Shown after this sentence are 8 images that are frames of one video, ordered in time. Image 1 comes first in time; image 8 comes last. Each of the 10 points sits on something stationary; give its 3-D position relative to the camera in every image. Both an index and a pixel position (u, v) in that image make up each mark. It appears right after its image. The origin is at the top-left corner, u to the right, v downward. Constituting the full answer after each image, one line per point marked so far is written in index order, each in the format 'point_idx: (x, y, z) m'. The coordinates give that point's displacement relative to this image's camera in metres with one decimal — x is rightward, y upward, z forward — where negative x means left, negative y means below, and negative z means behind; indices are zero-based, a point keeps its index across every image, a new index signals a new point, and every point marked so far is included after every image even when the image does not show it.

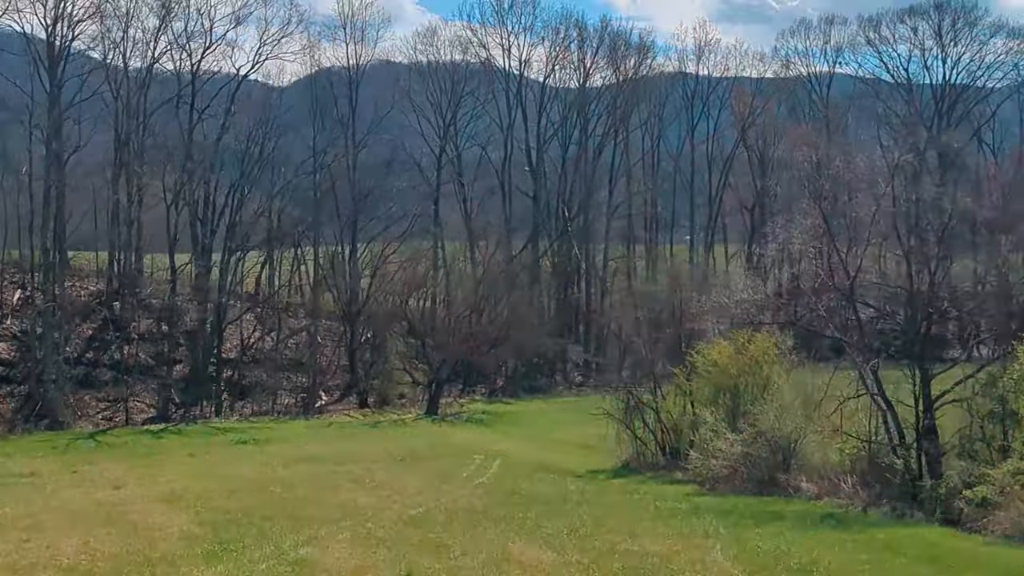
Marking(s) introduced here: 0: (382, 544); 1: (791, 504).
0: (-1.2, -2.3, +16.5) m
1: (+3.0, -2.3, +19.8) m
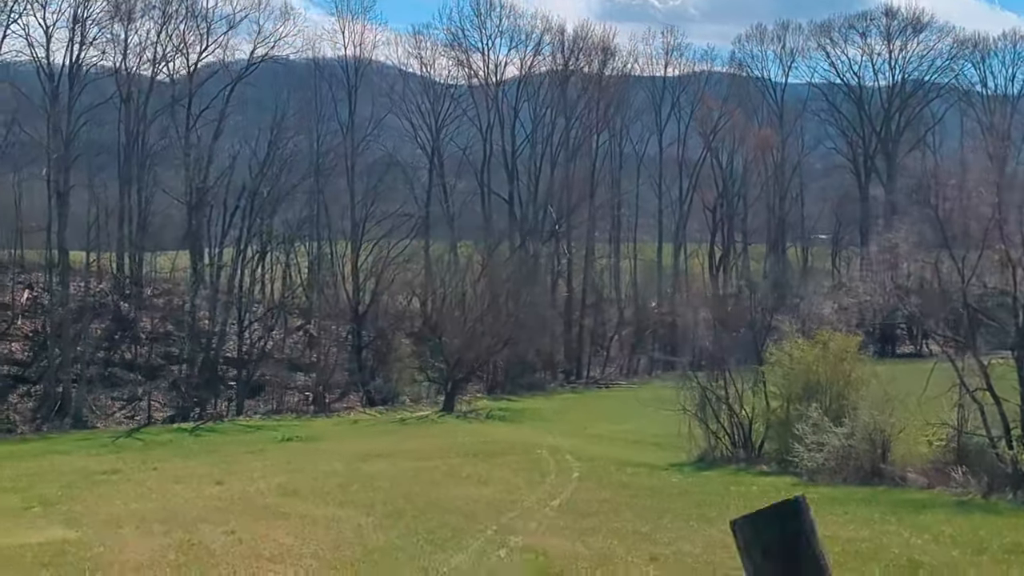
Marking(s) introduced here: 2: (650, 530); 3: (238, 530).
0: (+0.6, -2.4, +17.6) m
1: (+4.6, -2.4, +21.2) m
2: (+1.3, -2.3, +17.6) m
3: (-2.8, -2.5, +19.0) m
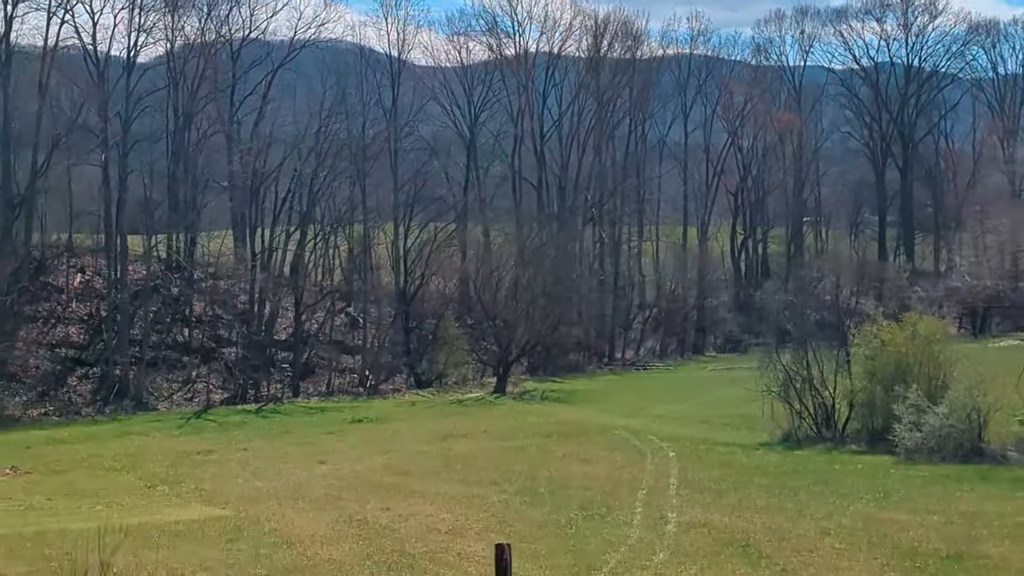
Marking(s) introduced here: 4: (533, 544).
0: (+2.2, -2.2, +18.4) m
1: (+6.1, -2.2, +22.0) m
2: (+2.8, -2.2, +18.3) m
3: (-1.3, -2.3, +19.7) m
4: (+0.2, -2.2, +15.7) m
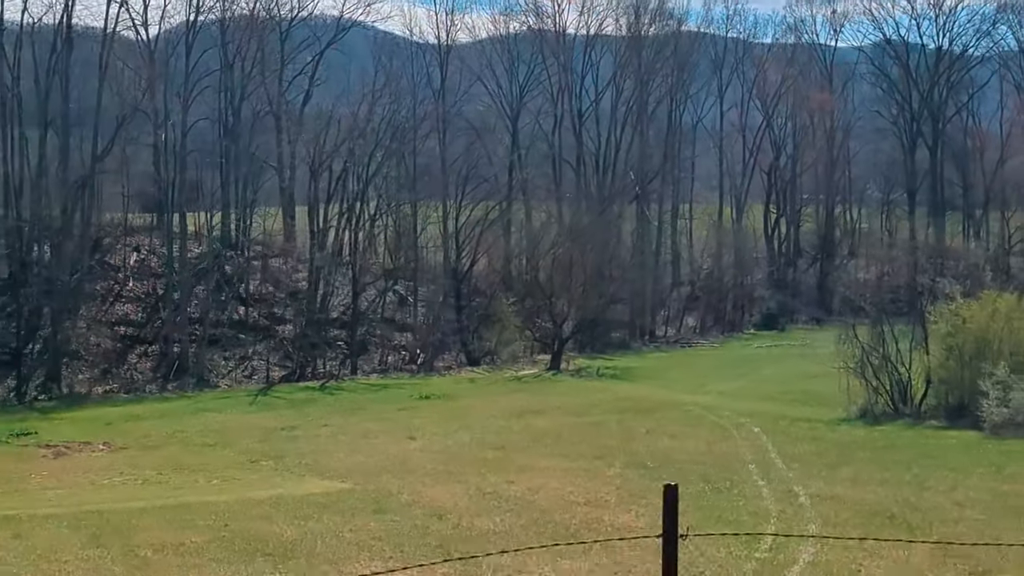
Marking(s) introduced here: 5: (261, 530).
0: (+3.4, -2.0, +18.9) m
1: (+7.4, -1.9, +22.5) m
2: (+4.1, -2.0, +18.9) m
3: (0.0, -2.1, +20.2) m
4: (+1.5, -2.0, +16.2) m
5: (-2.2, -2.1, +15.9) m
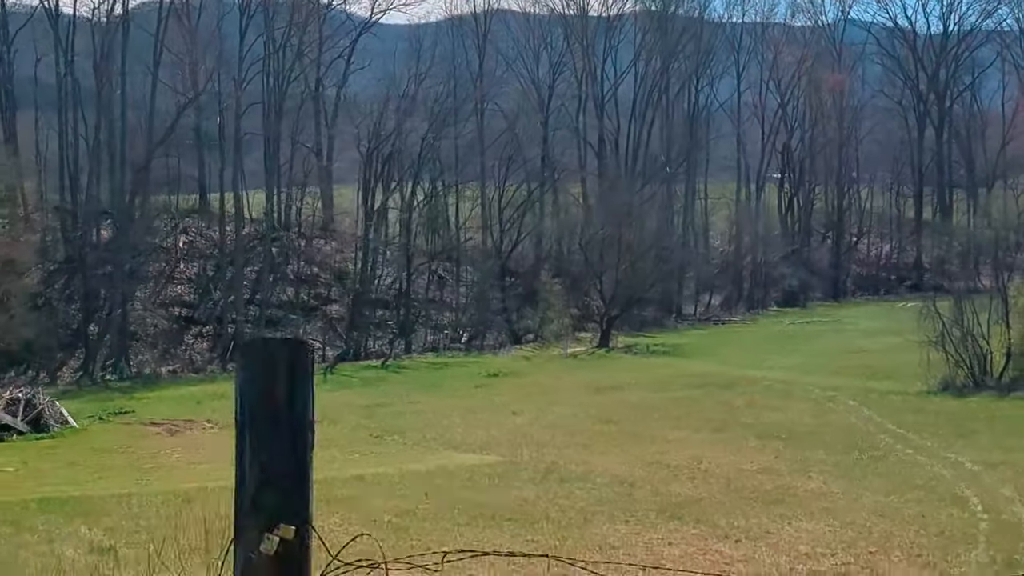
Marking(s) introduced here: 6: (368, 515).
0: (+5.2, -1.7, +19.8) m
1: (+9.1, -1.6, +23.5) m
2: (+5.9, -1.7, +19.8) m
3: (+1.7, -1.9, +21.1) m
4: (+3.3, -1.8, +17.1) m
5: (-0.4, -1.9, +16.7) m
6: (-1.2, -1.9, +15.6) m
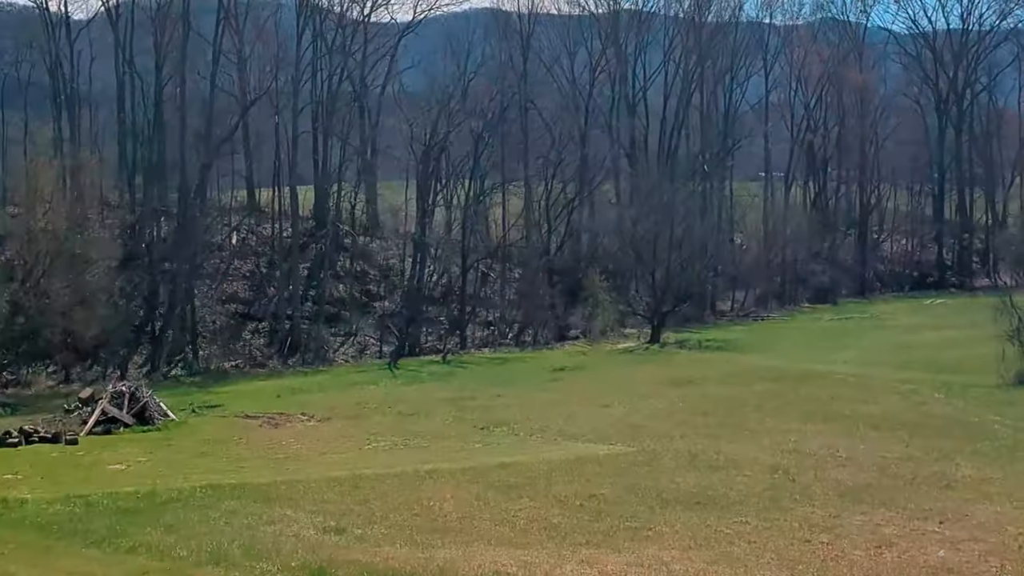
0: (+6.7, -1.7, +20.6) m
1: (+10.6, -1.6, +24.3) m
2: (+7.4, -1.7, +20.6) m
3: (+3.2, -1.8, +21.8) m
4: (+4.9, -1.7, +17.8) m
5: (+1.2, -1.9, +17.4) m
6: (+0.4, -1.9, +16.3) m
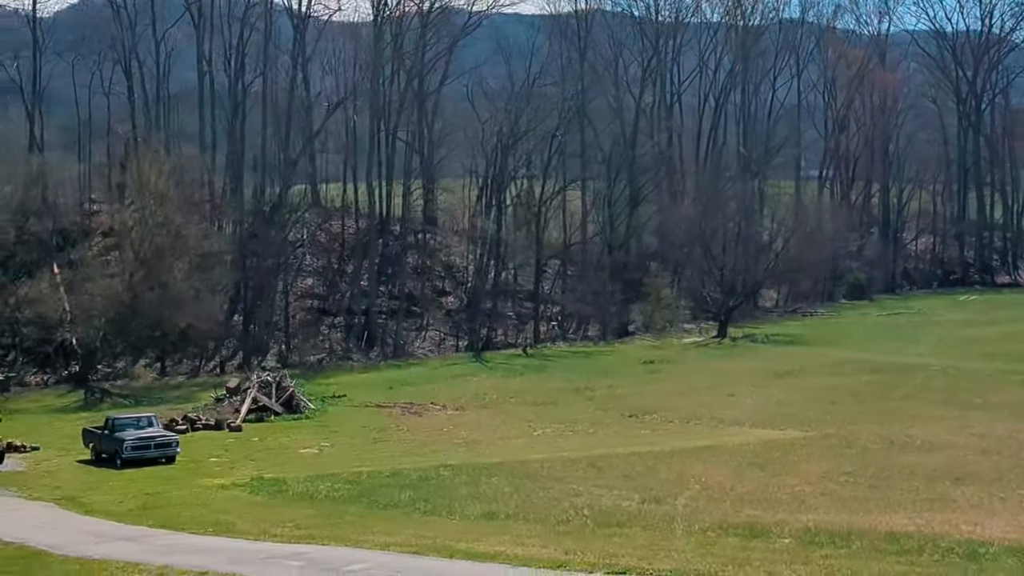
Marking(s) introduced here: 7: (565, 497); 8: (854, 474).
0: (+9.1, -1.6, +21.9) m
1: (+12.9, -1.5, +25.7) m
2: (+9.8, -1.6, +21.9) m
3: (+5.6, -1.7, +23.0) m
4: (+7.3, -1.6, +19.1) m
5: (+3.7, -1.8, +18.5) m
6: (+2.9, -1.8, +17.4) m
7: (+0.4, -1.8, +16.0) m
8: (+3.3, -1.8, +17.4) m
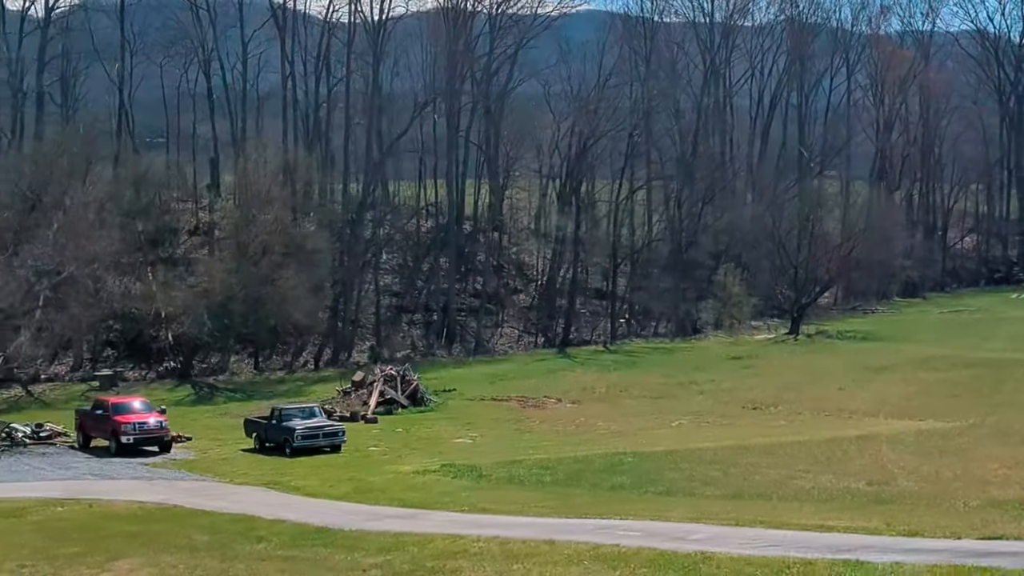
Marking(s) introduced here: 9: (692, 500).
0: (+11.1, -1.5, +22.6) m
1: (+14.9, -1.4, +26.5) m
2: (+11.8, -1.5, +22.6) m
3: (+7.6, -1.7, +23.7) m
4: (+9.3, -1.6, +19.8) m
5: (+5.7, -1.7, +19.3) m
6: (+4.9, -1.7, +18.2) m
7: (+2.5, -1.7, +16.8) m
8: (+5.3, -1.7, +18.1) m
9: (+1.5, -1.8, +15.3) m
